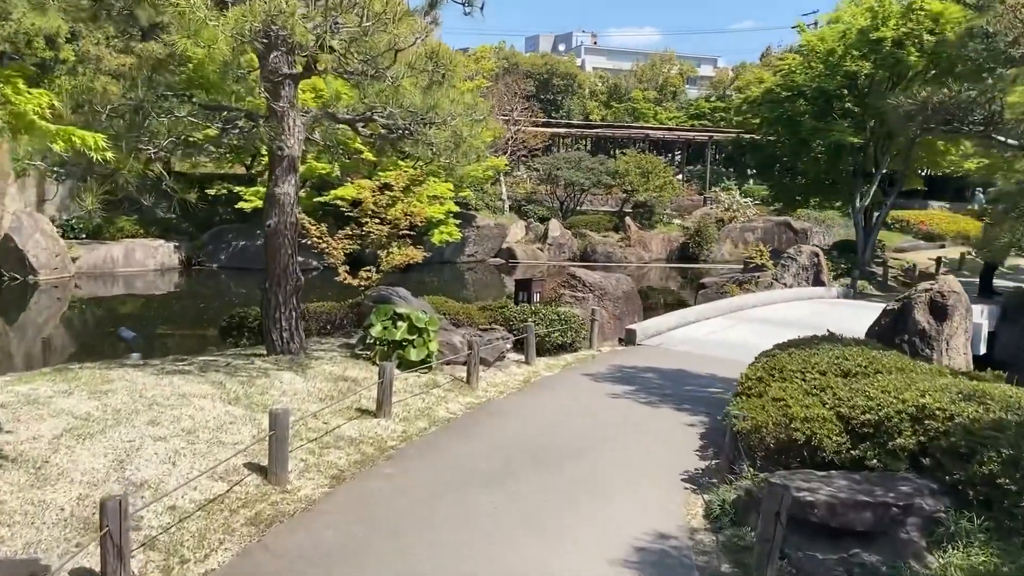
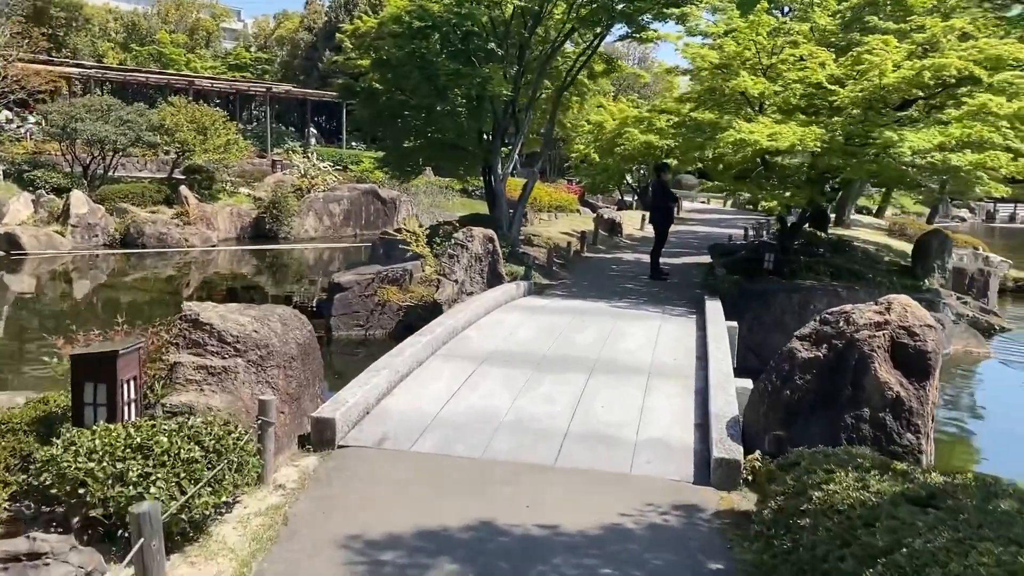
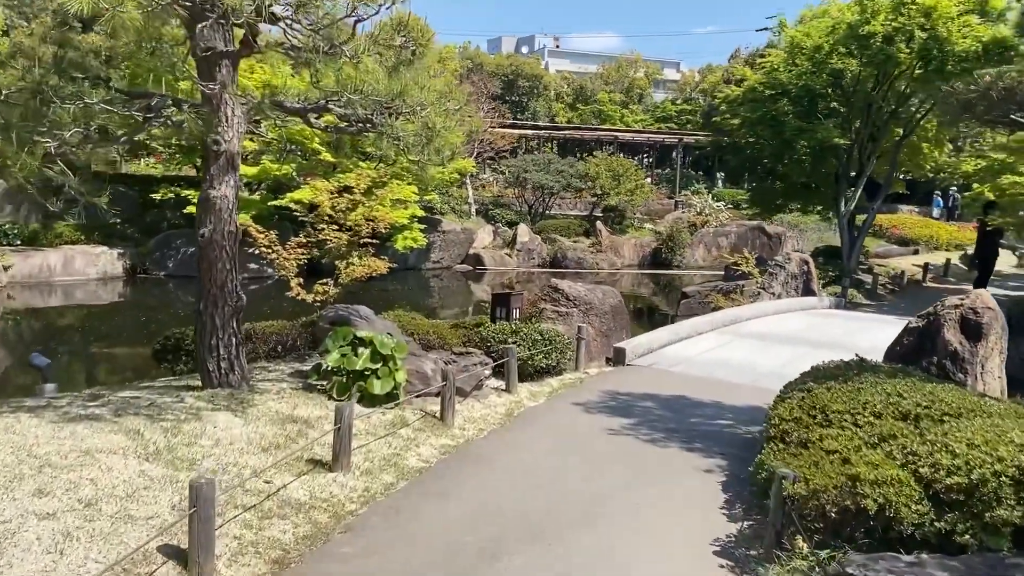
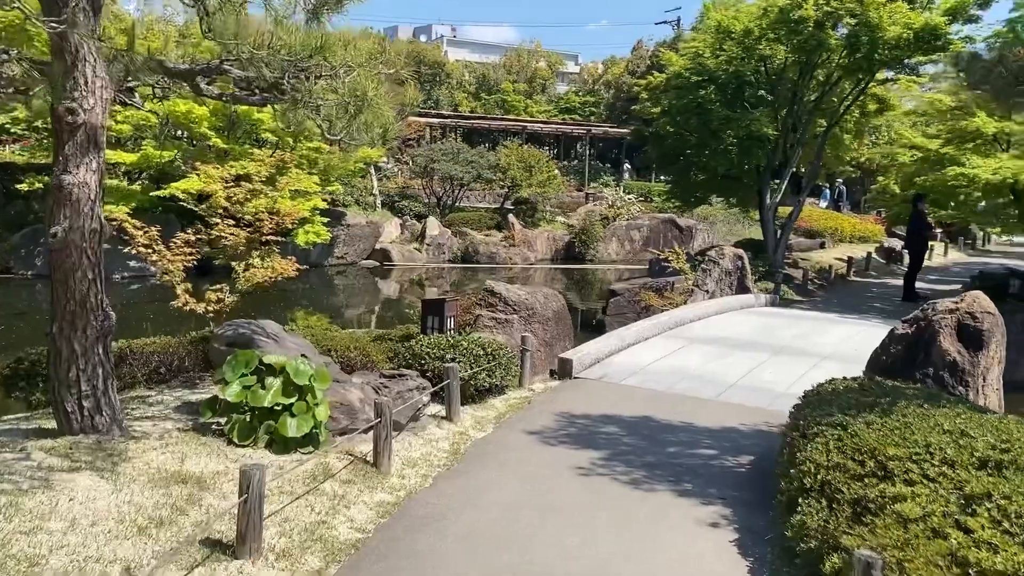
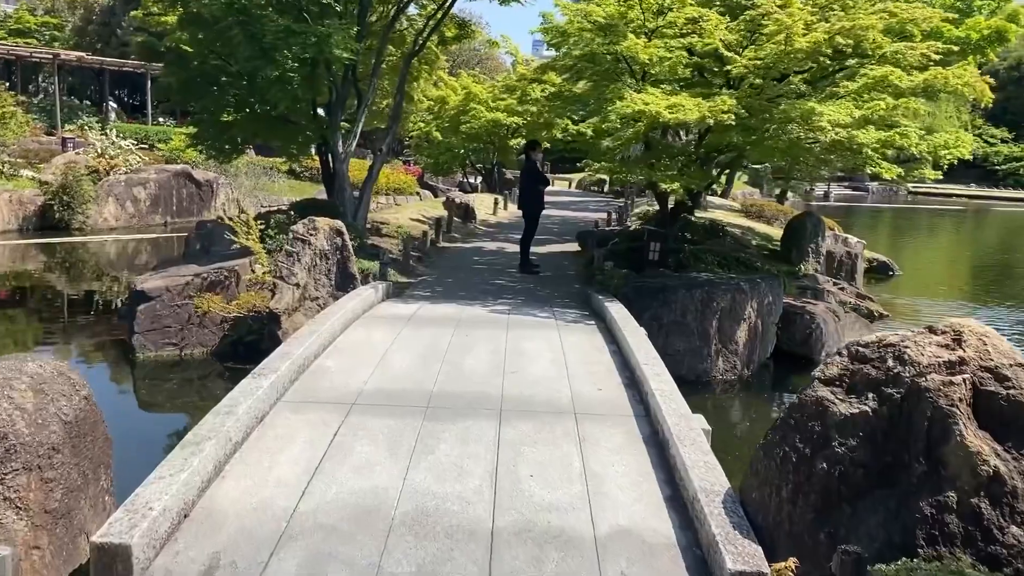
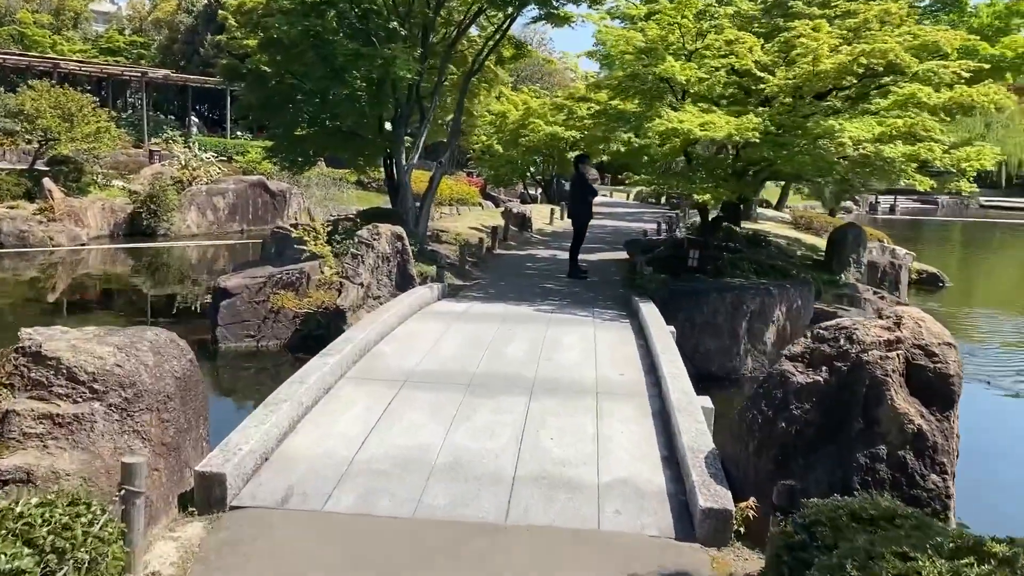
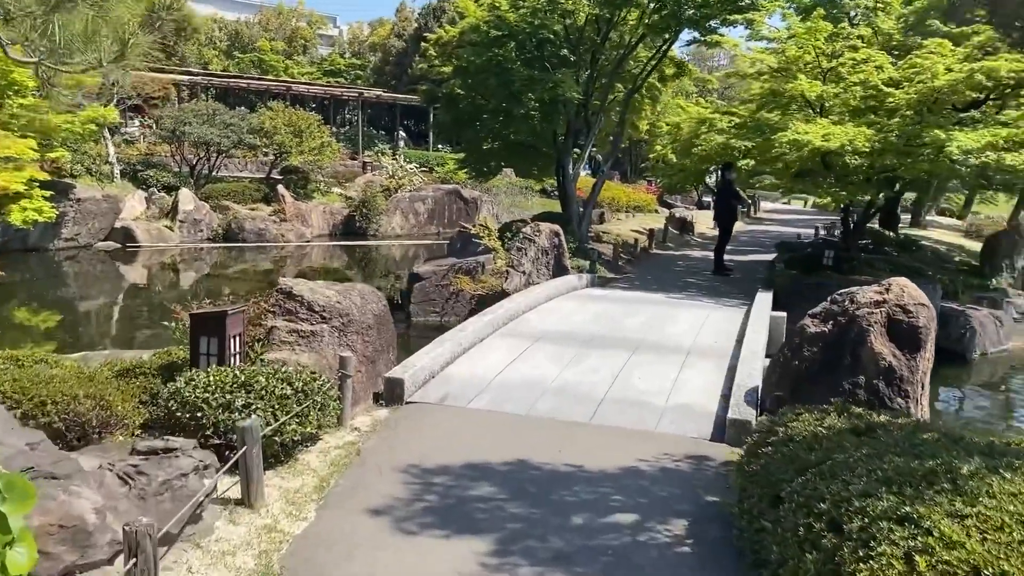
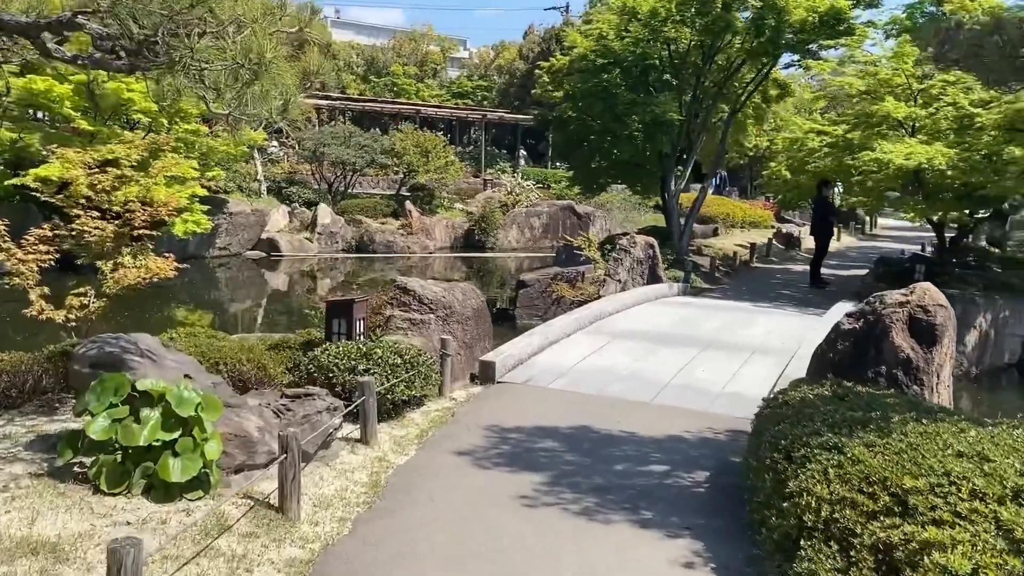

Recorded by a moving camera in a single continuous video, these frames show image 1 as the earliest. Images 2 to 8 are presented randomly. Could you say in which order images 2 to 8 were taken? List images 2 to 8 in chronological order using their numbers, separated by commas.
3, 4, 8, 7, 2, 6, 5
